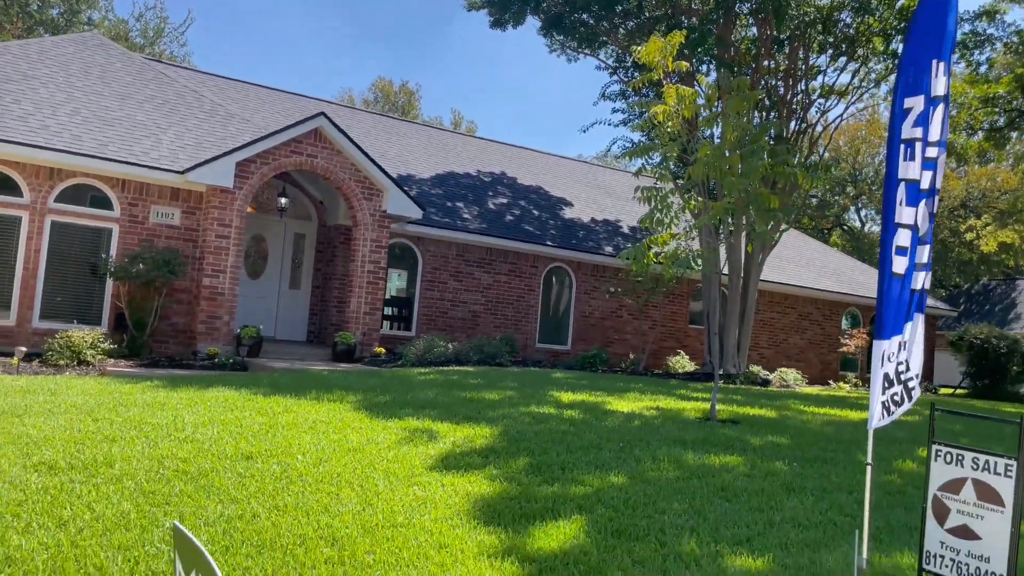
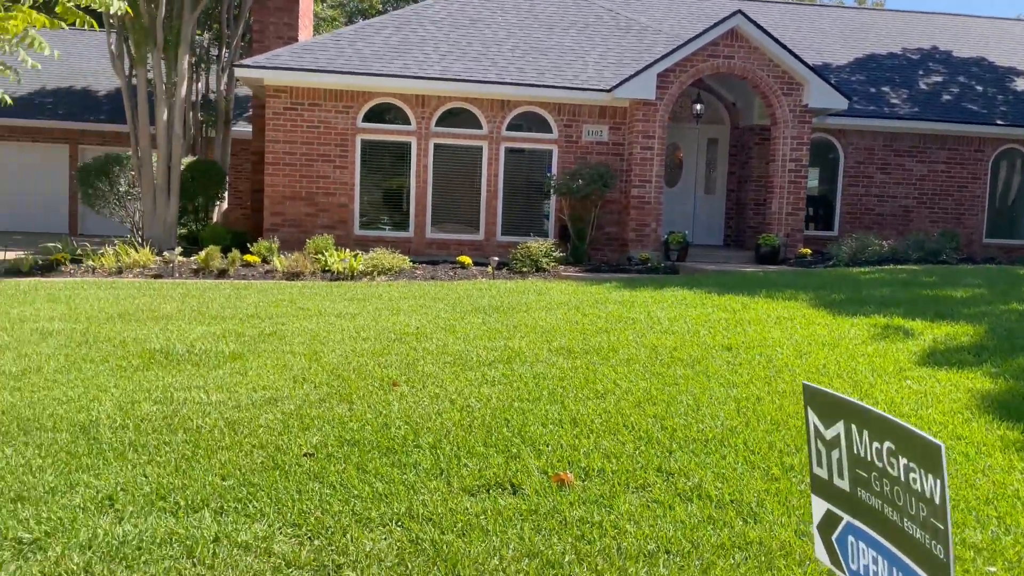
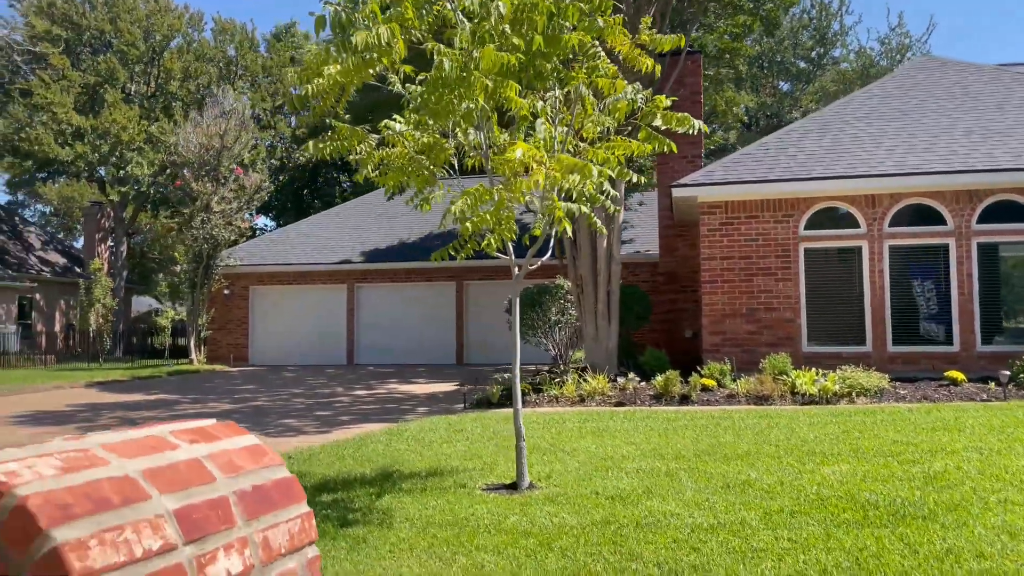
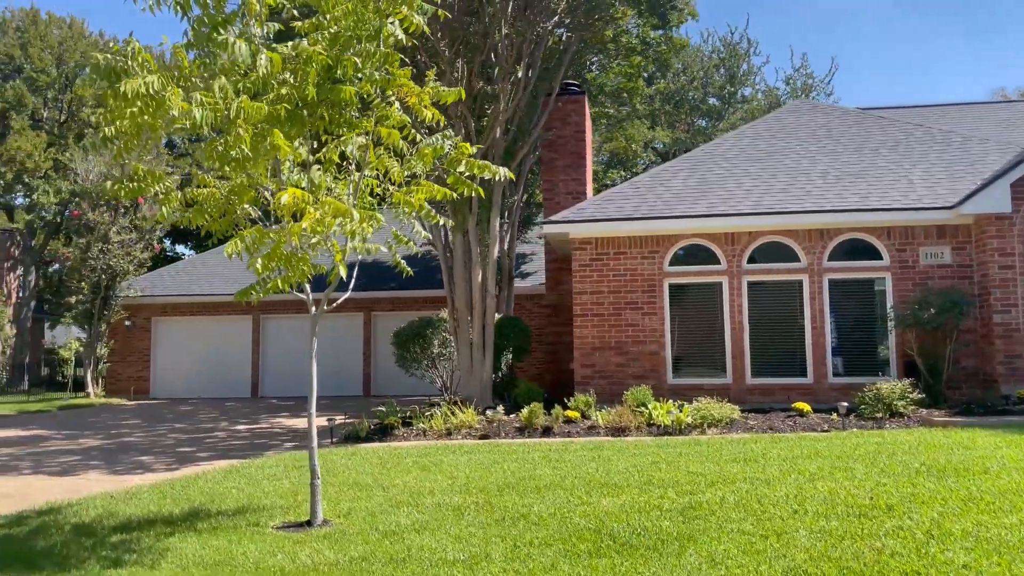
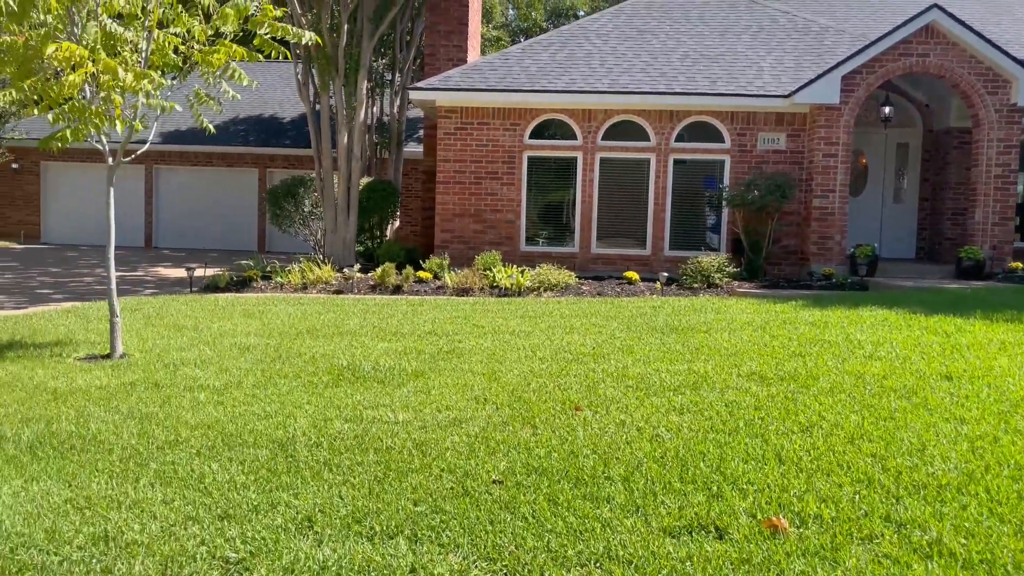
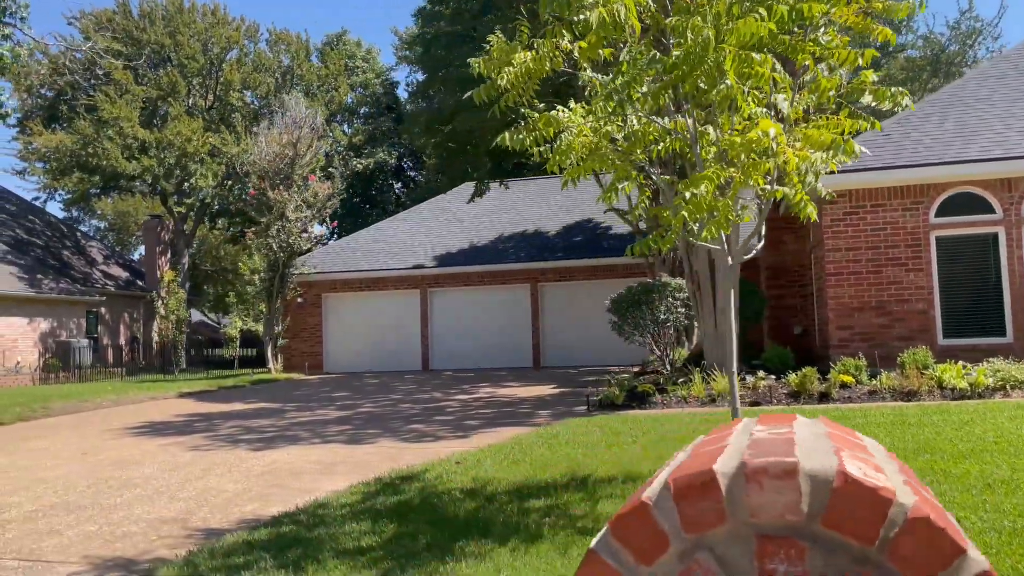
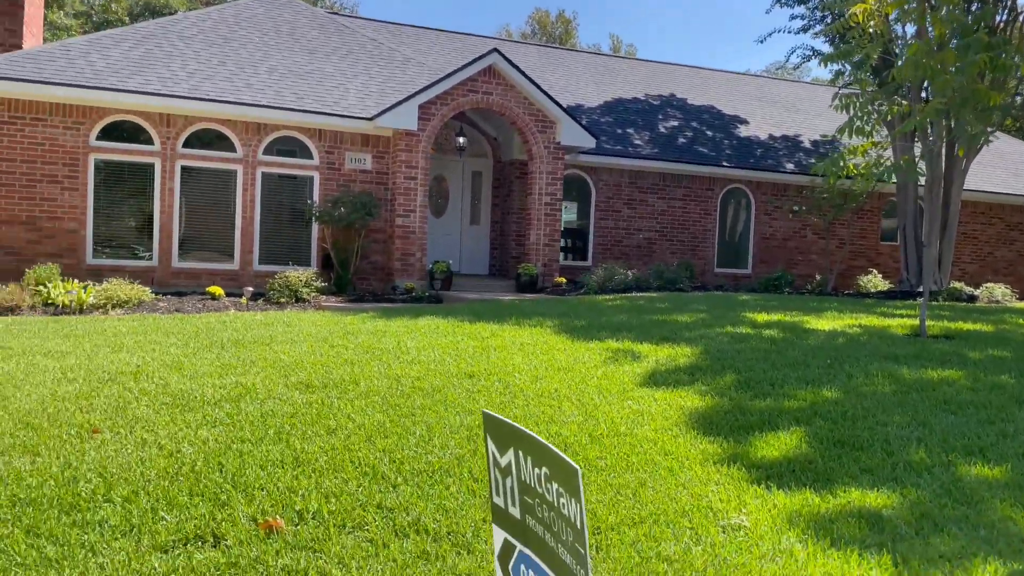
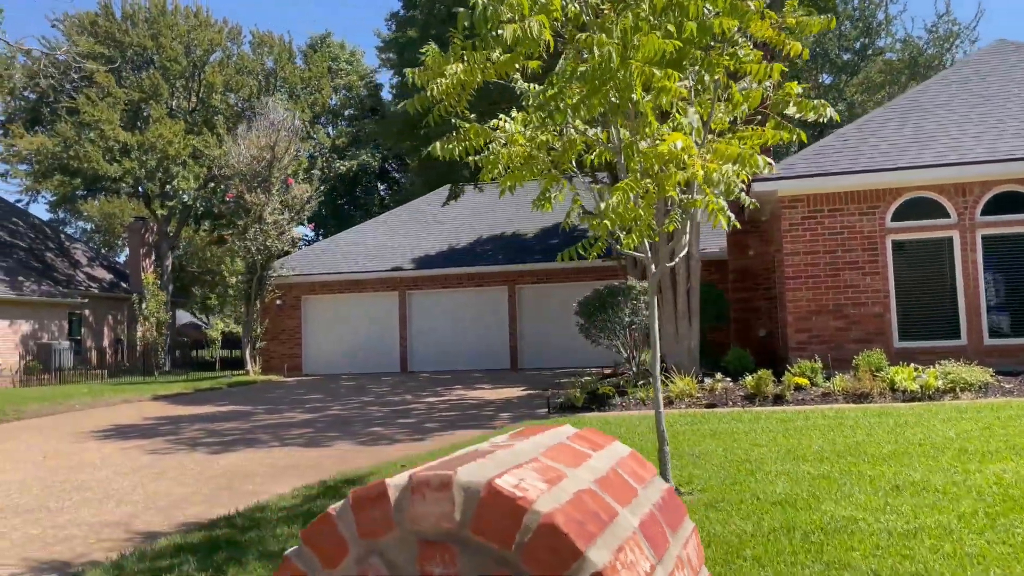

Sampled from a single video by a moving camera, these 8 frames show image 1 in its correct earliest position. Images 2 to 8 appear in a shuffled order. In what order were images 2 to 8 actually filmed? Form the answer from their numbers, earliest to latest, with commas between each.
7, 2, 5, 4, 3, 8, 6
